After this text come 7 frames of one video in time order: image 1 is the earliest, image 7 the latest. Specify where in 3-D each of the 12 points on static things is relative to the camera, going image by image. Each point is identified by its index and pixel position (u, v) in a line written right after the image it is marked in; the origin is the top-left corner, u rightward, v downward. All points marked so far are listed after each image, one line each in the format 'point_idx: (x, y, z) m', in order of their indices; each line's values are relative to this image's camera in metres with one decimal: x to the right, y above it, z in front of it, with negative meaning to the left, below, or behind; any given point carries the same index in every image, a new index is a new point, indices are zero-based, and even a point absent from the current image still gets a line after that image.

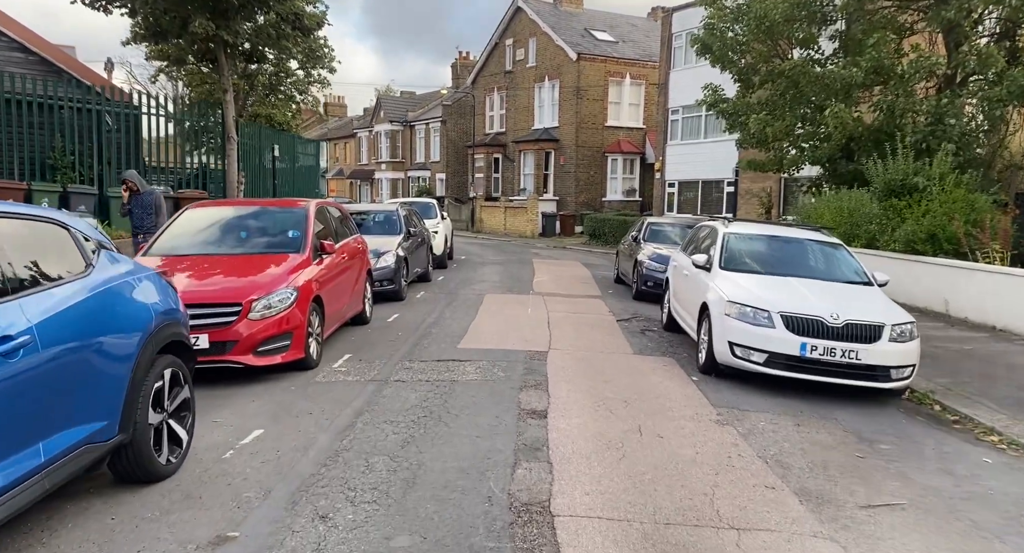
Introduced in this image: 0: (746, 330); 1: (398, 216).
0: (+2.1, -0.5, +6.1) m
1: (-2.2, +1.1, +12.6) m
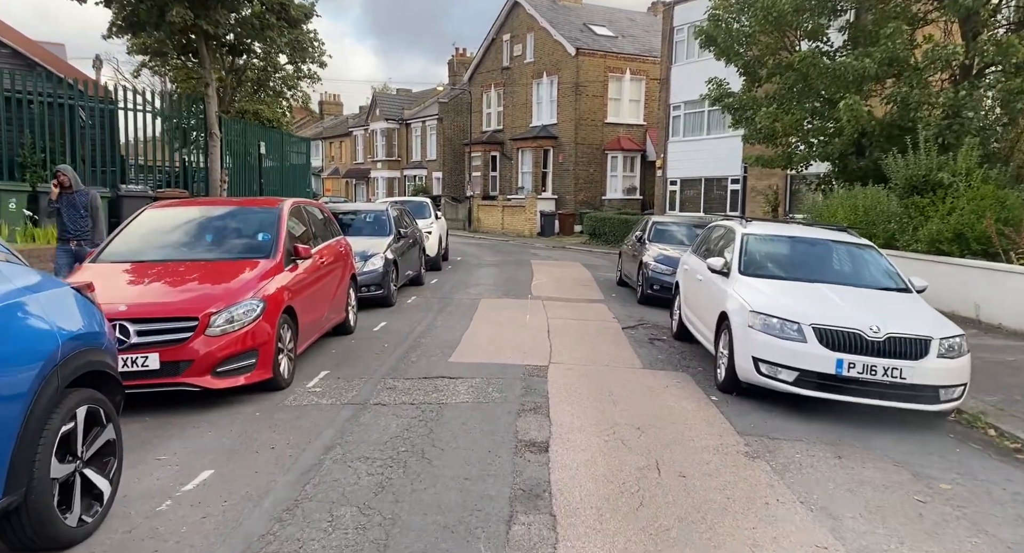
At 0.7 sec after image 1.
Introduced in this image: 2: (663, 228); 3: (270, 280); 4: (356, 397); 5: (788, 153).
0: (+2.1, -0.6, +5.4) m
1: (-2.2, +1.0, +11.9) m
2: (+3.0, +0.9, +13.1) m
3: (-2.1, 0.0, +5.8) m
4: (-1.3, -1.0, +5.5) m
5: (+7.3, +3.3, +17.8) m
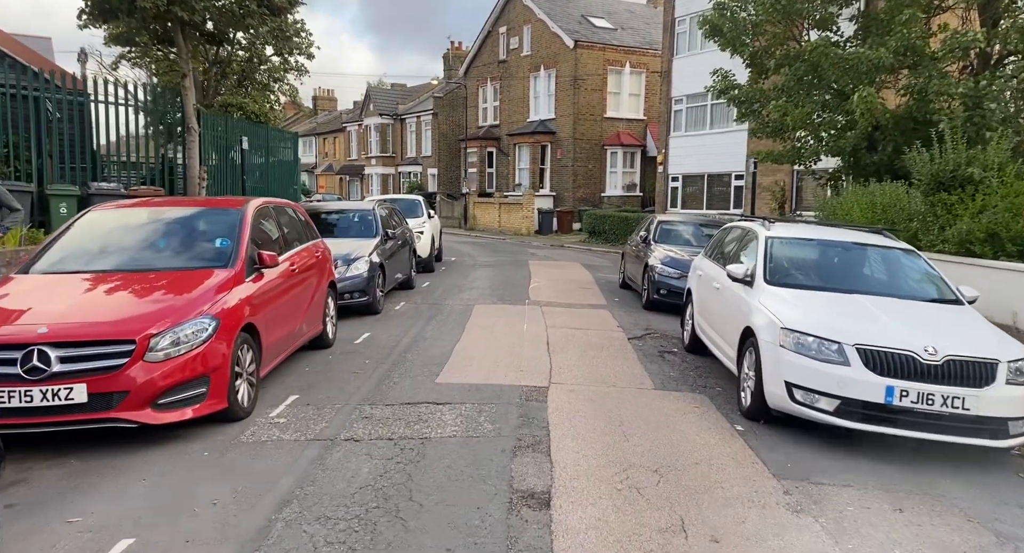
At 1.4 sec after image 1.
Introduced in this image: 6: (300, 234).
0: (+2.1, -0.6, +4.7) m
1: (-2.3, +1.0, +11.1) m
2: (+2.9, +0.9, +12.3) m
3: (-2.1, -0.1, +5.0) m
4: (-1.3, -1.1, +4.7) m
5: (+7.2, +3.3, +17.0) m
6: (-2.3, +0.5, +7.3) m
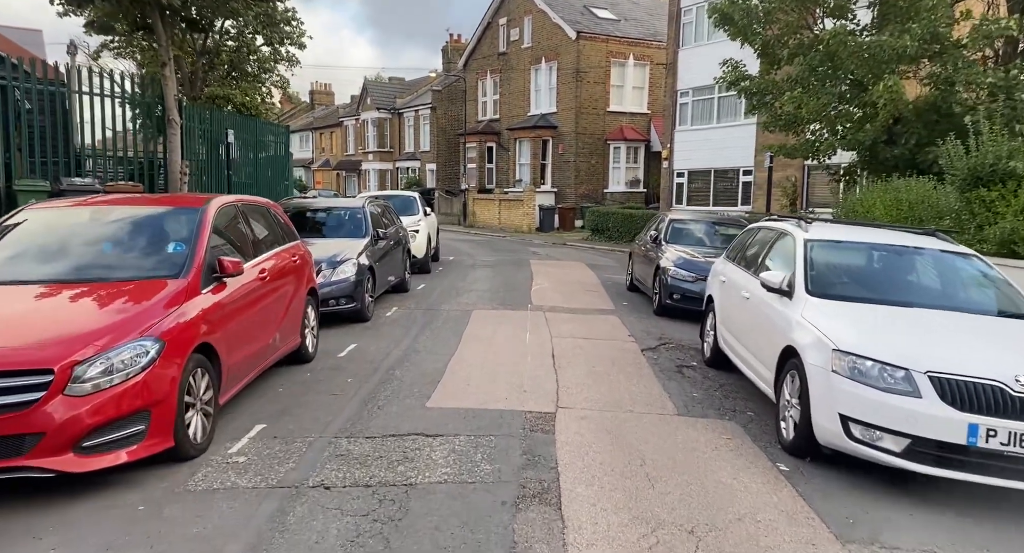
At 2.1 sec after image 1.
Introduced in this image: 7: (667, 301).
0: (+2.1, -0.7, +3.9) m
1: (-2.3, +1.0, +10.3) m
2: (+2.9, +0.8, +11.5) m
3: (-2.1, -0.2, +4.2) m
4: (-1.3, -1.2, +4.0) m
5: (+7.2, +3.3, +16.2) m
6: (-2.3, +0.4, +6.5) m
7: (+2.2, -0.3, +9.6) m
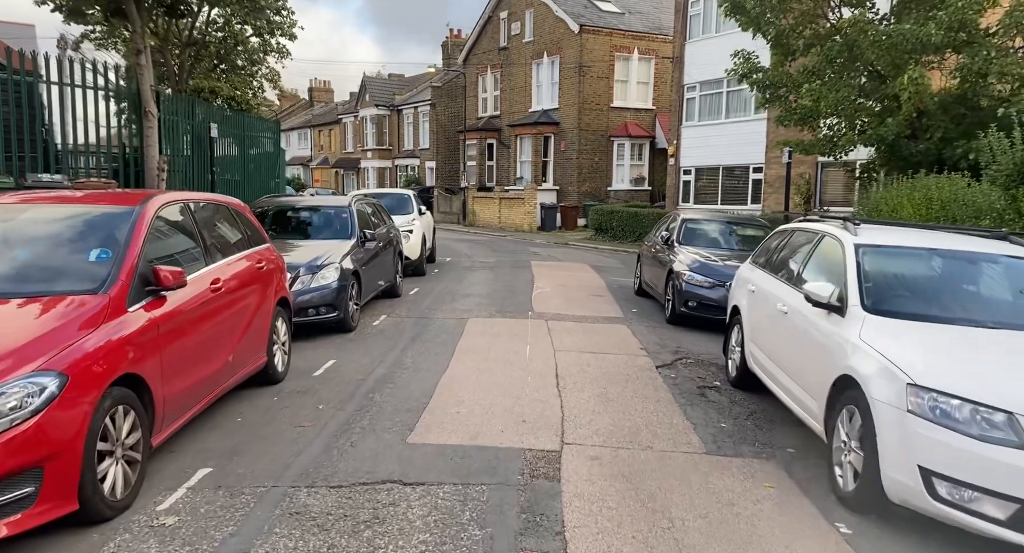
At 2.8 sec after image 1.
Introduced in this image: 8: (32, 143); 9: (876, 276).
0: (+2.1, -0.8, +3.1) m
1: (-2.3, +0.9, +9.5) m
2: (+2.9, +0.8, +10.7) m
3: (-2.1, -0.3, +3.4) m
4: (-1.3, -1.2, +3.1) m
5: (+7.3, +3.2, +15.4) m
6: (-2.3, +0.3, +5.7) m
7: (+2.2, -0.4, +8.7) m
8: (-8.0, +2.2, +11.0) m
9: (+2.4, 0.0, +4.5) m
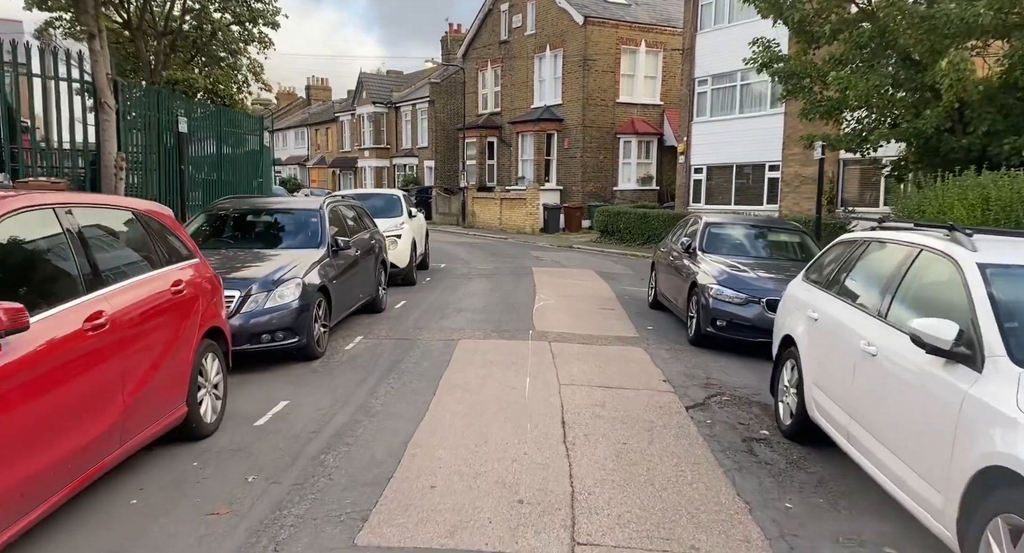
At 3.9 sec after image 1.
0: (+2.0, -1.0, +1.8) m
1: (-2.3, +0.7, +8.2) m
2: (+2.9, +0.6, +9.4) m
3: (-2.2, -0.4, +2.2) m
4: (-1.4, -1.4, +1.9) m
5: (+7.2, +3.1, +14.1) m
6: (-2.3, +0.2, +4.4) m
7: (+2.2, -0.6, +7.5) m
8: (-8.1, +2.0, +9.7) m
9: (+2.4, -0.1, +3.2) m
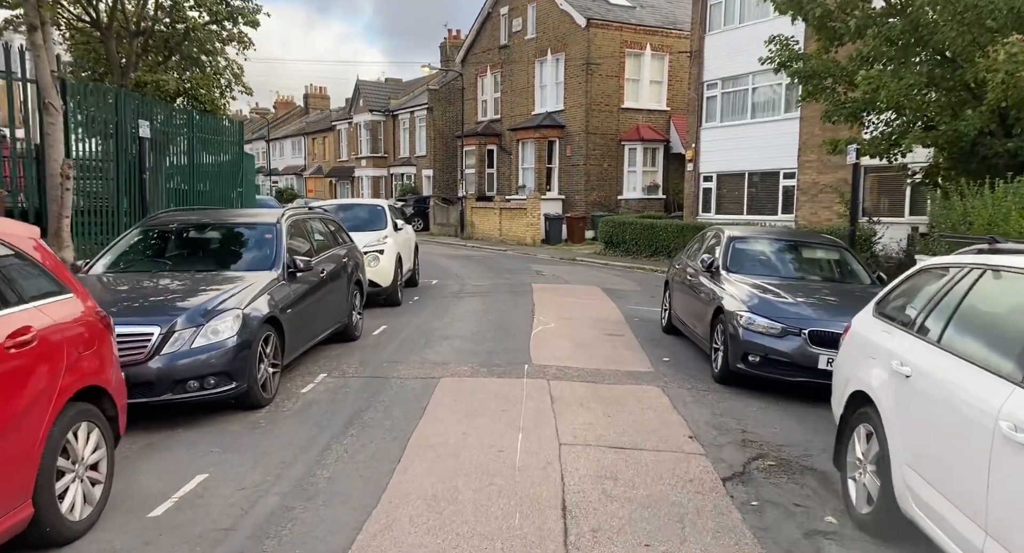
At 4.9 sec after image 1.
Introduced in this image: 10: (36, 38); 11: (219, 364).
0: (+1.9, -1.1, +0.6) m
1: (-2.4, +0.5, +7.1) m
2: (+2.8, +0.4, +8.2) m
3: (-2.3, -0.6, +1.0) m
4: (-1.5, -1.6, +0.7) m
5: (+7.2, +2.7, +12.9) m
6: (-2.4, 0.0, +3.3) m
7: (+2.1, -0.8, +6.2) m
8: (-8.1, +1.7, +8.6) m
9: (+2.3, -0.3, +2.0) m
10: (-6.6, +3.3, +9.3) m
11: (-2.2, -0.7, +5.0) m
